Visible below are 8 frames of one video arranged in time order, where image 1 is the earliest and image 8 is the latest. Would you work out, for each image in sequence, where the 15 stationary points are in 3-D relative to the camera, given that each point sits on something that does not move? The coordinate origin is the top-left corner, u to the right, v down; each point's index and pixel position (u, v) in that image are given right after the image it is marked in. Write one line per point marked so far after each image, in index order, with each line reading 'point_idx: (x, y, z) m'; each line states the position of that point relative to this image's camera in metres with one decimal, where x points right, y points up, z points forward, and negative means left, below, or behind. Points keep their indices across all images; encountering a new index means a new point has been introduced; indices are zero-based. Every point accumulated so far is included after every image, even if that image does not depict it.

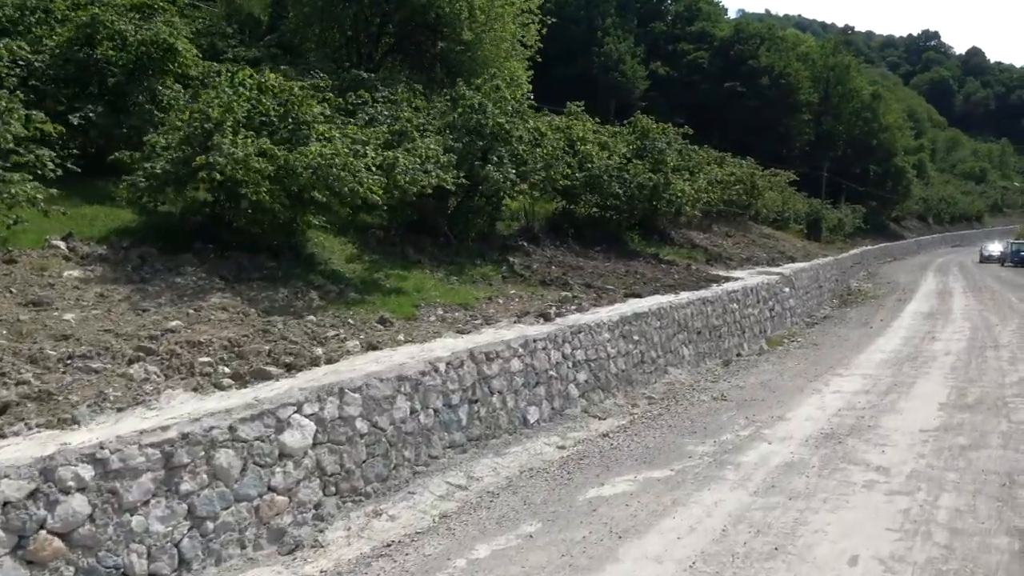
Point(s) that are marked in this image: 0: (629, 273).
0: (+2.1, +0.3, +13.7) m
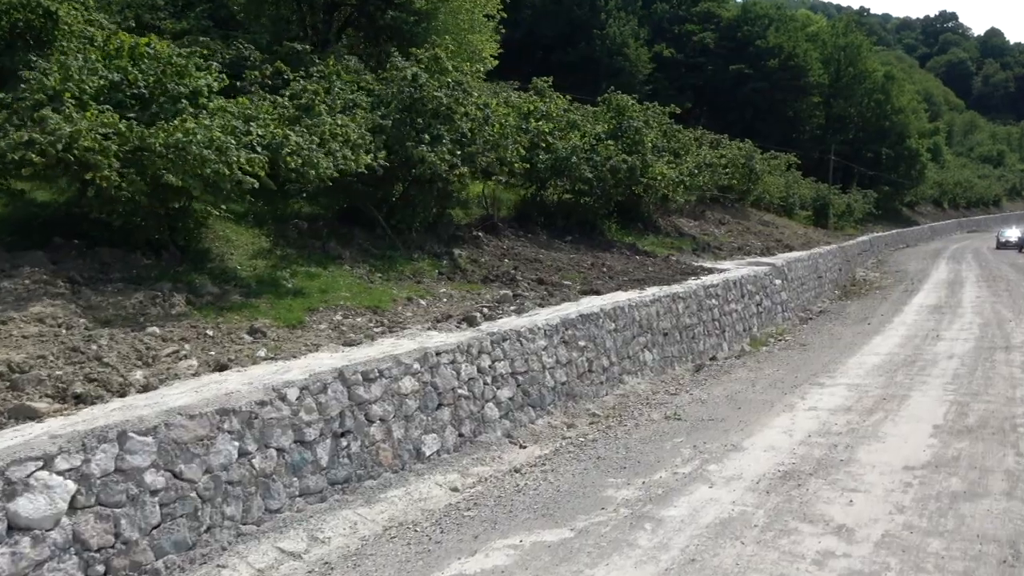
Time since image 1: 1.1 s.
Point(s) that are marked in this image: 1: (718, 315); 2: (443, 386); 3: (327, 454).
0: (+1.3, +0.3, +12.3) m
1: (+3.3, -0.4, +12.2) m
2: (-0.6, -0.8, +6.5) m
3: (-1.3, -1.2, +5.4) m
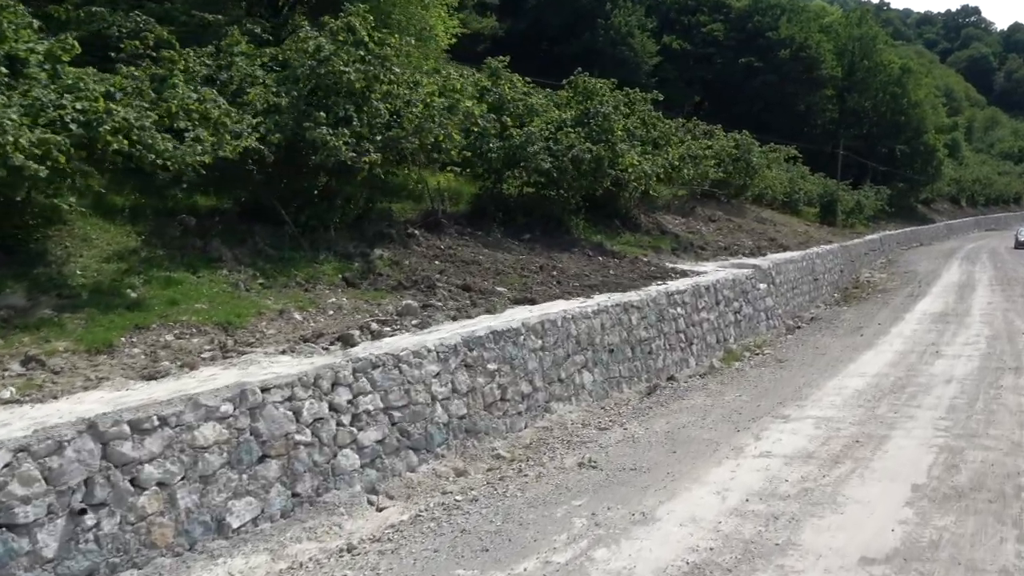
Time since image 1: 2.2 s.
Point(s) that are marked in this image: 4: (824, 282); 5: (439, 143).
0: (+0.4, +0.3, +10.8) m
1: (+2.4, -0.5, +10.7) m
2: (-1.6, -0.9, +5.0) m
3: (-2.3, -1.3, +3.9) m
4: (+7.6, +0.1, +18.7) m
5: (-1.0, +1.9, +10.2) m
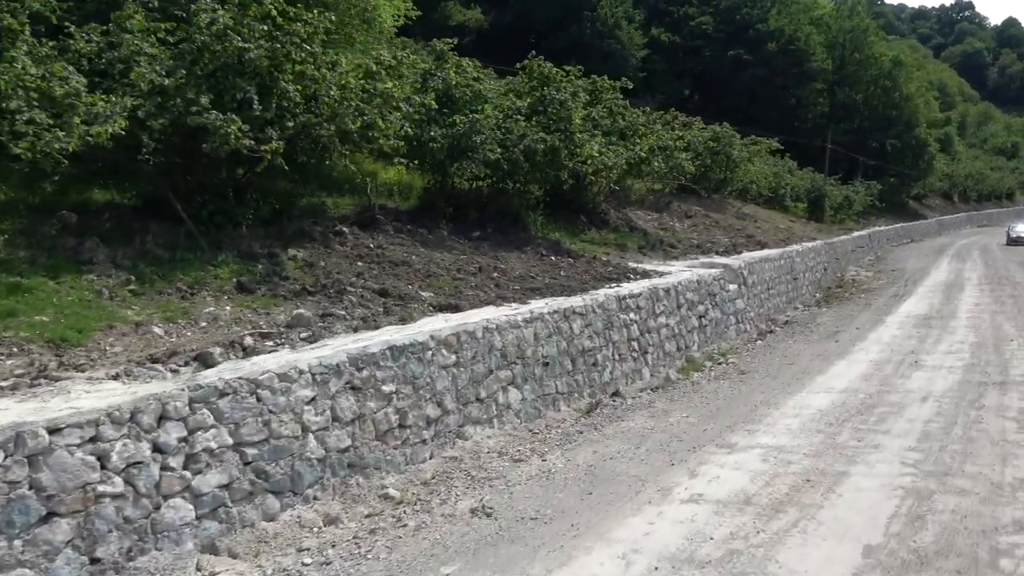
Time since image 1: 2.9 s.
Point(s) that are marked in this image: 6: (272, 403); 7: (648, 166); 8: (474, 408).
0: (-0.4, +0.2, +9.8) m
1: (+1.6, -0.6, +9.7) m
2: (-2.4, -1.0, +4.0) m
3: (-3.1, -1.4, +2.9) m
4: (+6.7, +0.1, +17.7) m
5: (-1.8, +1.9, +9.2) m
6: (-1.6, -0.8, +5.1) m
7: (+2.8, +2.5, +15.6) m
8: (-0.3, -1.1, +6.8) m
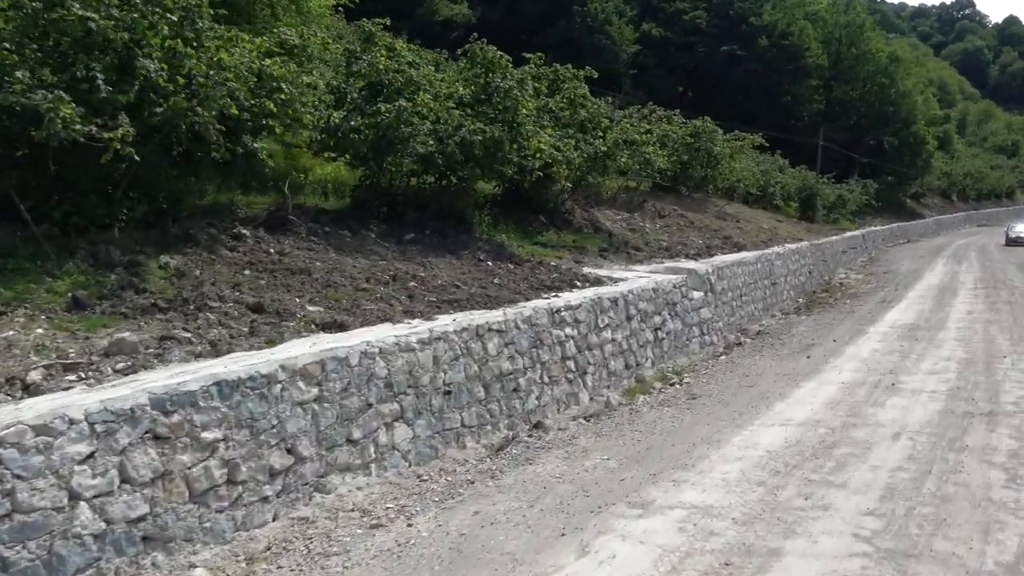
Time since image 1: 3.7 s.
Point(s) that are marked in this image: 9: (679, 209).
0: (-1.3, +0.1, +8.5) m
1: (+0.7, -0.7, +8.4) m
2: (-3.3, -1.2, +2.8) m
3: (-4.0, -1.5, +1.6) m
4: (+5.8, 0.0, +16.5) m
5: (-2.7, +1.8, +8.0) m
6: (-2.5, -0.9, +3.9) m
7: (+1.9, +2.4, +14.4) m
8: (-1.2, -1.2, +5.6) m
9: (+4.2, +2.0, +19.2) m
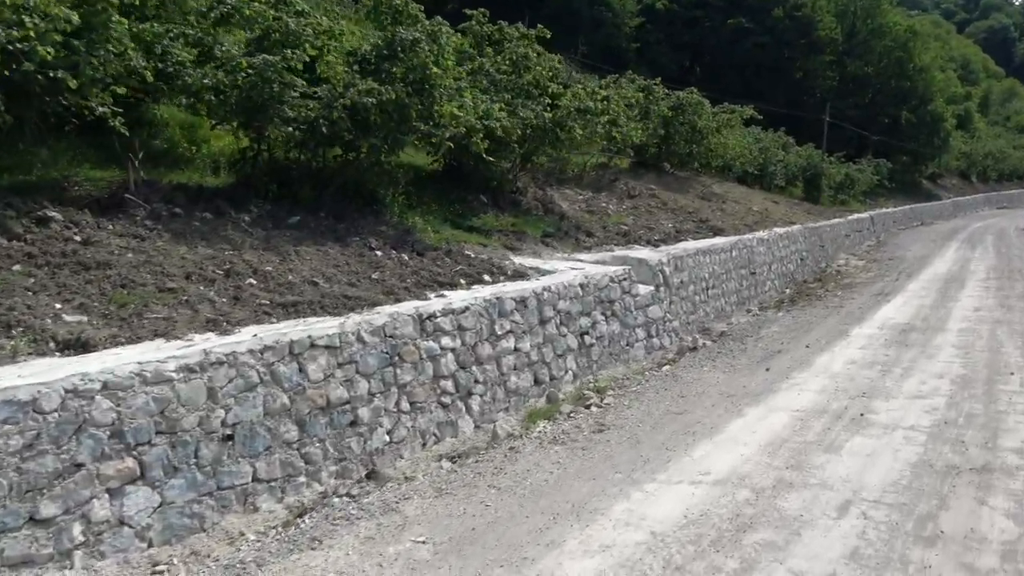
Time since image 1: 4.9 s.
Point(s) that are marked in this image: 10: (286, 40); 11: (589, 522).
0: (-2.4, +0.1, +6.7) m
1: (-0.5, -0.7, +6.6) m
2: (-4.5, -1.3, +1.0) m
3: (-5.3, -1.6, -0.1) m
4: (+4.8, +0.2, +14.5) m
5: (-3.8, +1.8, +6.2) m
6: (-3.8, -1.0, +2.1) m
7: (+0.9, +2.5, +12.5) m
8: (-2.5, -1.2, +3.8) m
9: (+3.2, +2.2, +17.3) m
10: (-2.6, +2.8, +8.8) m
11: (+0.4, -1.3, +4.3) m
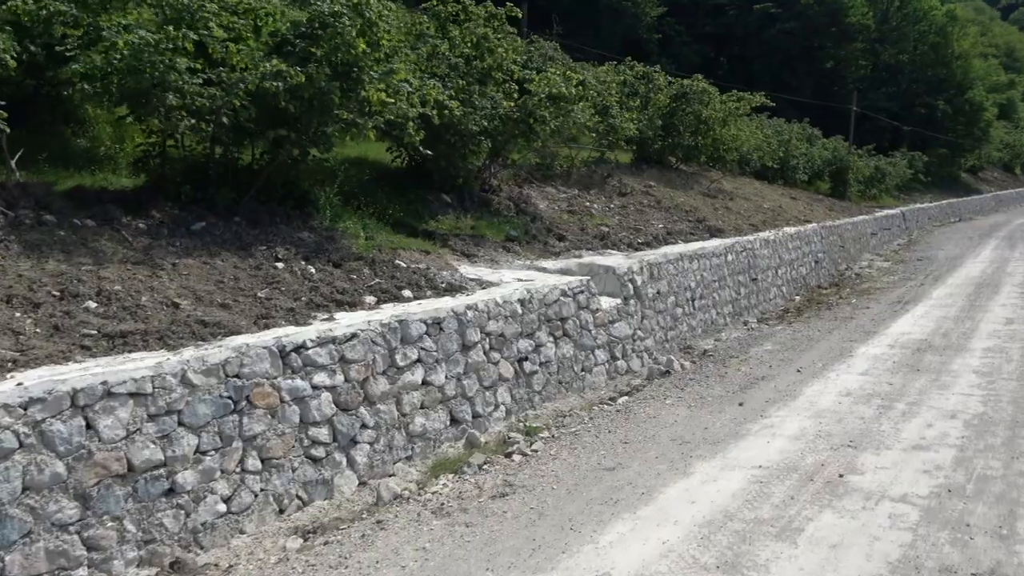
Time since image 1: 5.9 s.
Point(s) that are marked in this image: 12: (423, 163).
0: (-3.2, -0.1, +5.6) m
1: (-1.2, -0.8, +5.4) m
2: (-5.5, -1.5, 0.0) m
3: (-6.3, -1.8, -1.1) m
4: (+4.4, +0.1, +13.0) m
5: (-4.6, +1.6, +5.0) m
6: (-4.7, -1.2, +1.0) m
7: (+0.4, +2.4, +11.1) m
8: (-3.3, -1.4, +2.7) m
9: (+2.9, +2.1, +15.9) m
10: (-3.3, +2.7, +7.7) m
11: (-0.4, -1.5, +3.1) m
12: (-1.4, +1.7, +10.8) m
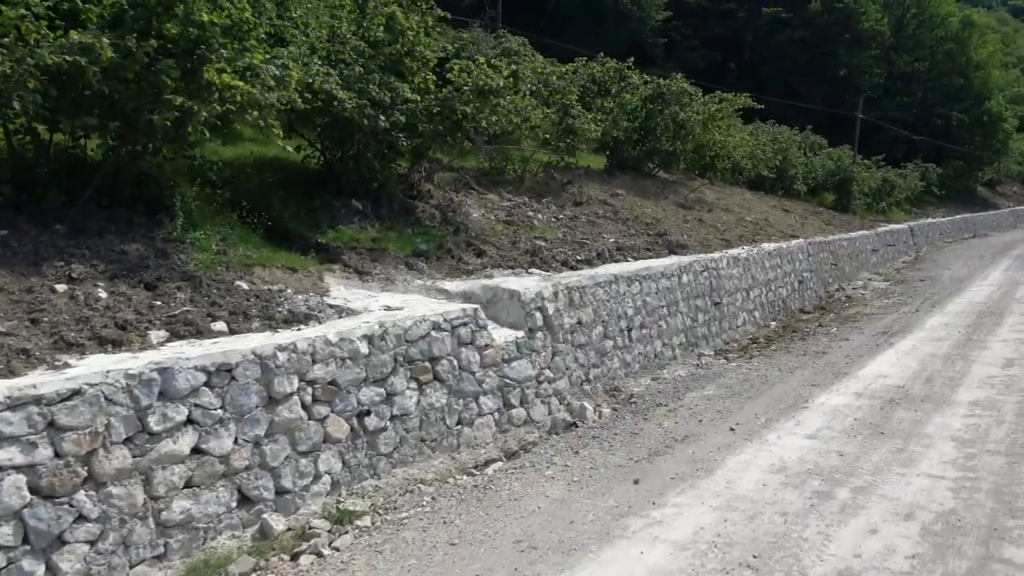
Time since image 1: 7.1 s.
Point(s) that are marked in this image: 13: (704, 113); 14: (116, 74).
0: (-4.3, -0.2, +4.1) m
1: (-2.4, -1.0, +3.9) m
2: (-6.8, -1.5, -1.4) m
3: (-7.6, -1.9, -2.5) m
4: (+3.4, -0.3, +11.4) m
5: (-5.8, +1.4, +3.6) m
6: (-6.0, -1.3, -0.4) m
7: (-0.6, +2.1, +9.7) m
8: (-4.6, -1.6, +1.2) m
9: (+2.0, +1.8, +14.3) m
10: (-4.4, +2.5, +6.2) m
11: (-1.6, -1.7, +1.5) m
12: (-2.5, +1.5, +9.3) m
13: (+4.3, +3.9, +17.1) m
14: (-3.2, +1.8, +6.4) m
